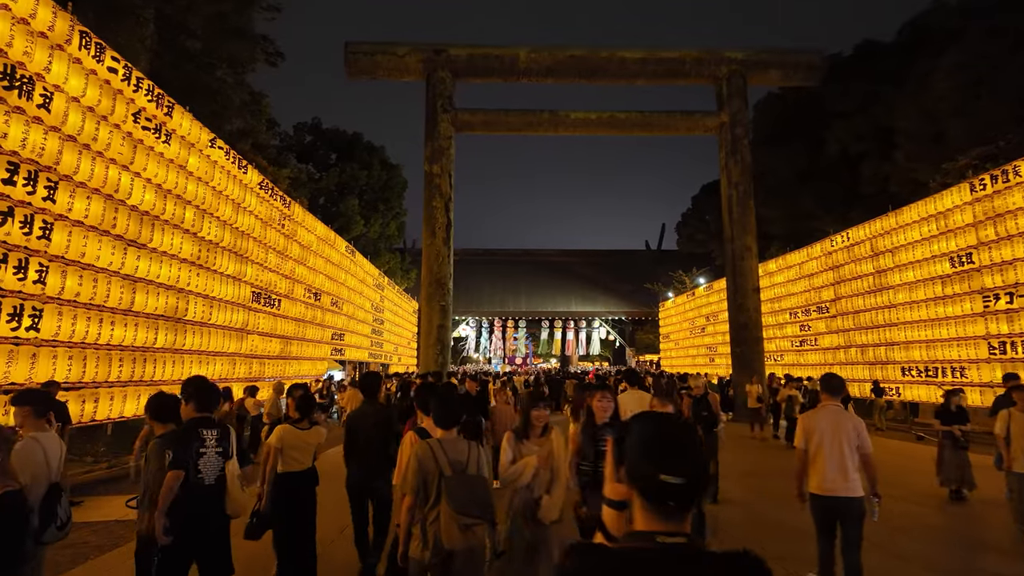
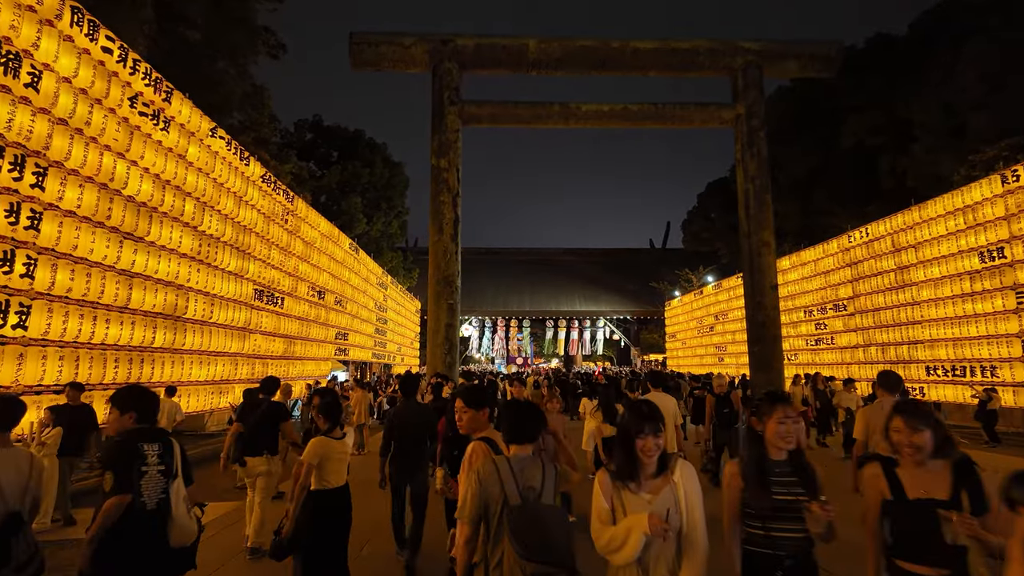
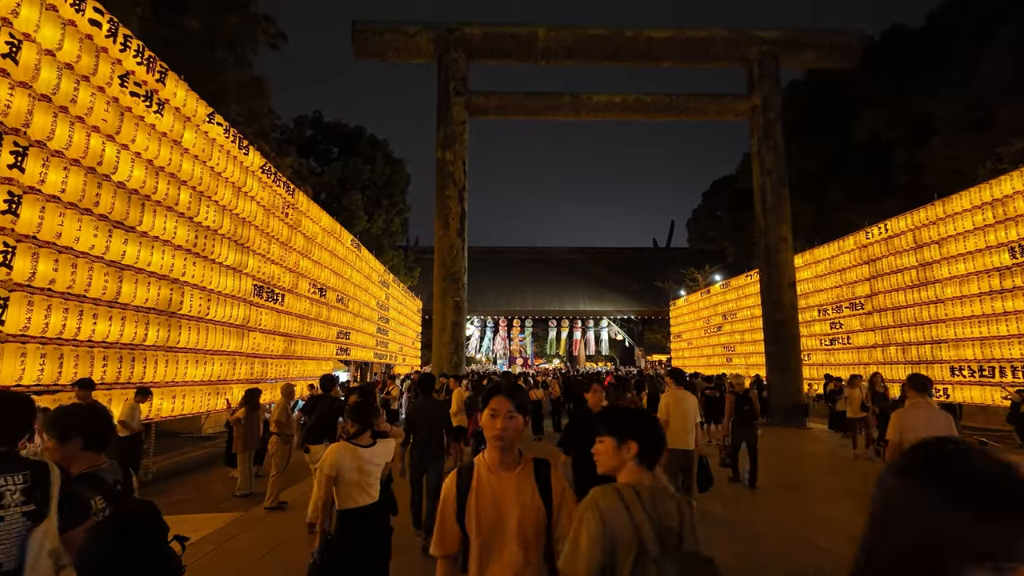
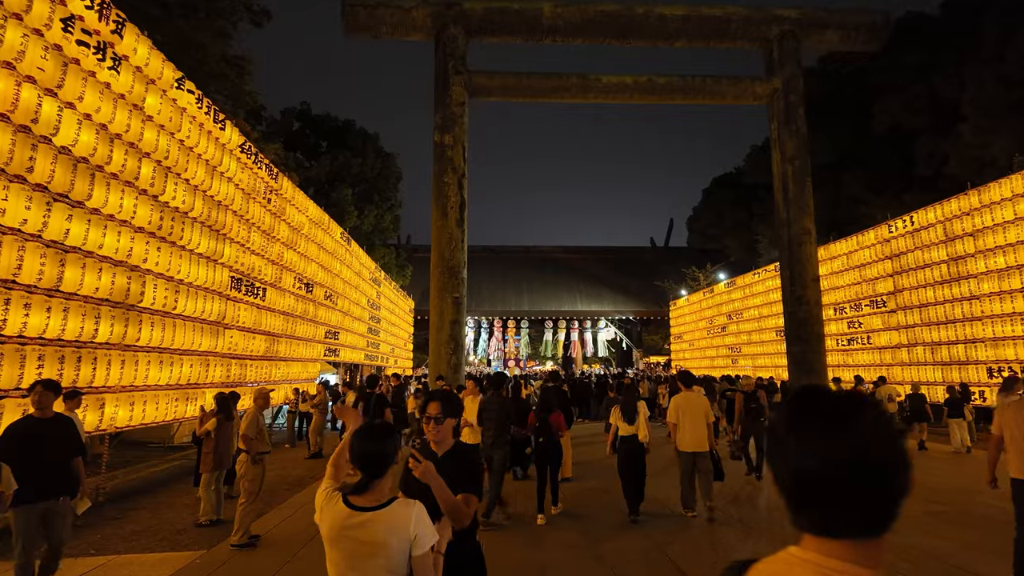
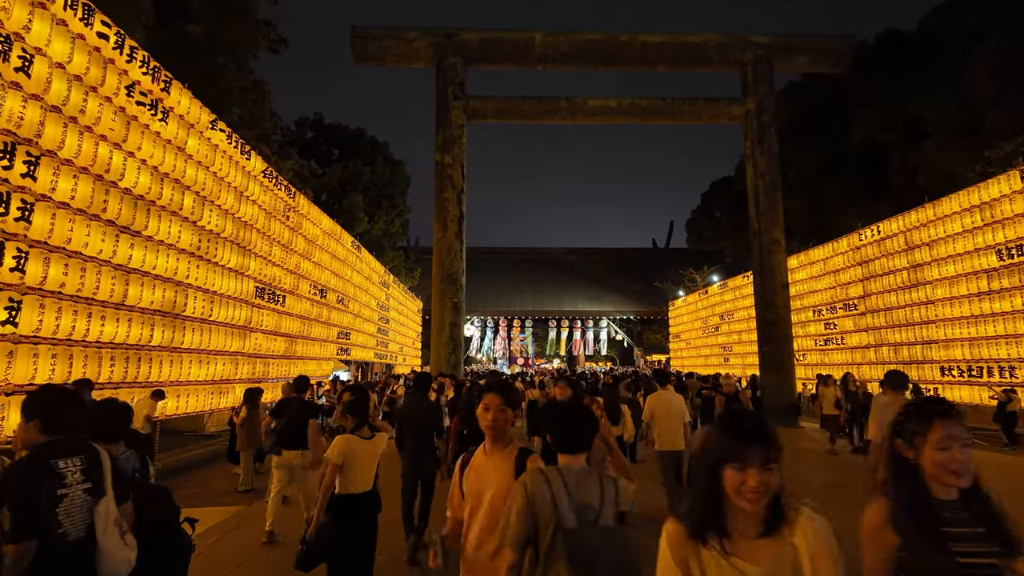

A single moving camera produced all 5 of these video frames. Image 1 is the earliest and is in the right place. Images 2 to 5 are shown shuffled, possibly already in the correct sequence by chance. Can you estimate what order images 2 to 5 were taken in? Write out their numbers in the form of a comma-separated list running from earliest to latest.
2, 5, 3, 4
